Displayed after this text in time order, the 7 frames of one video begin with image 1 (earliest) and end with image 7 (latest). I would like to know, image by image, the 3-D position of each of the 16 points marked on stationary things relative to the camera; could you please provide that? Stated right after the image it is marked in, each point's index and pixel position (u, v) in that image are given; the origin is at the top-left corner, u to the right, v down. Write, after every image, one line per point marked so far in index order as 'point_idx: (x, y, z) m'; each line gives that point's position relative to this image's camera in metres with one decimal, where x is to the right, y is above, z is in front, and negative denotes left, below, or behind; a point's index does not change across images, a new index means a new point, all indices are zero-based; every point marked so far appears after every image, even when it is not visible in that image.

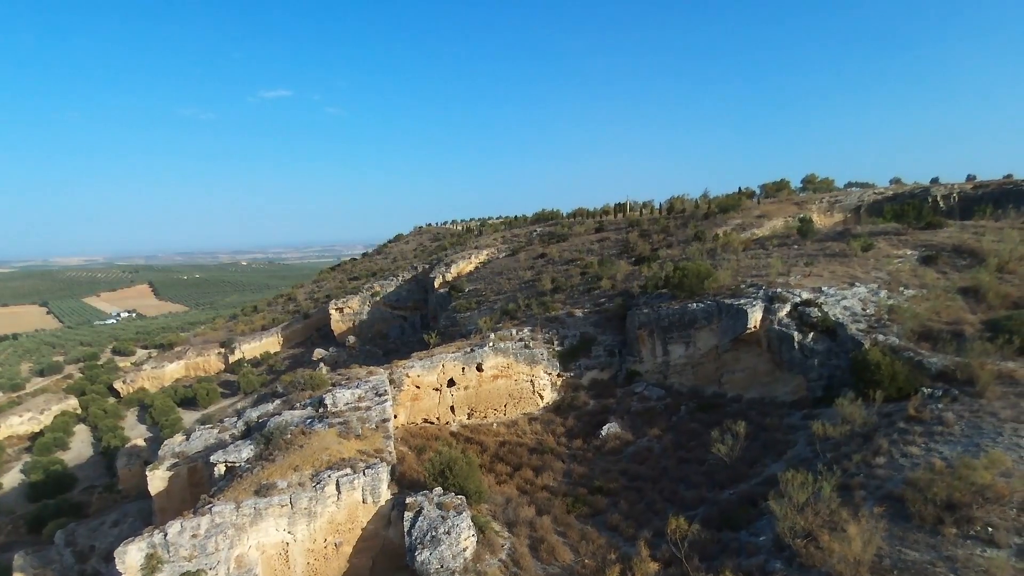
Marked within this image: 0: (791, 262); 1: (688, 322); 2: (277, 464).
0: (+8.4, +0.8, +16.5) m
1: (+4.5, -0.9, +14.1) m
2: (-3.4, -2.5, +7.9) m
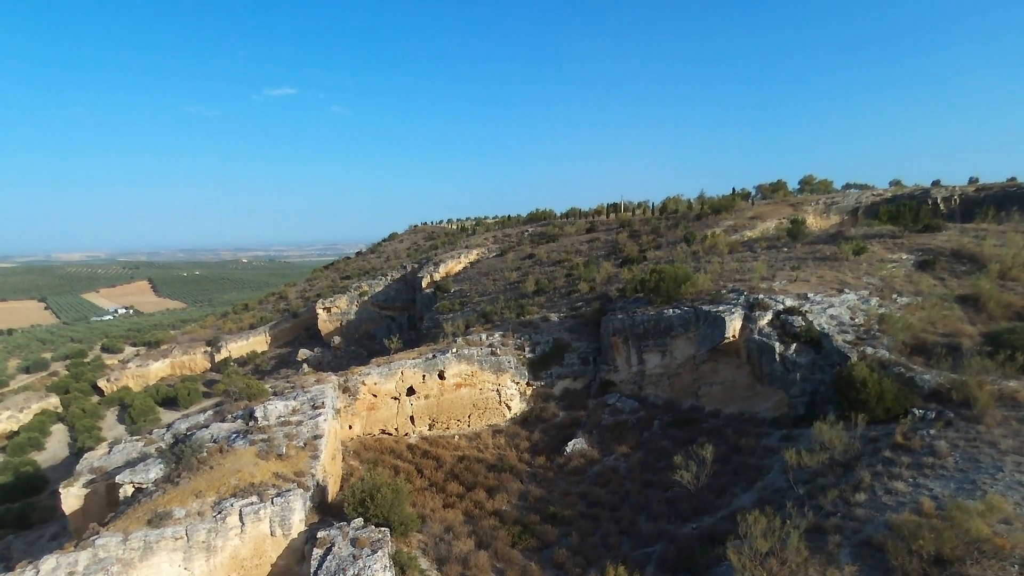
0: (+7.5, +0.6, +15.5) m
1: (+3.6, -1.0, +13.1) m
2: (-4.3, -2.6, +7.0) m
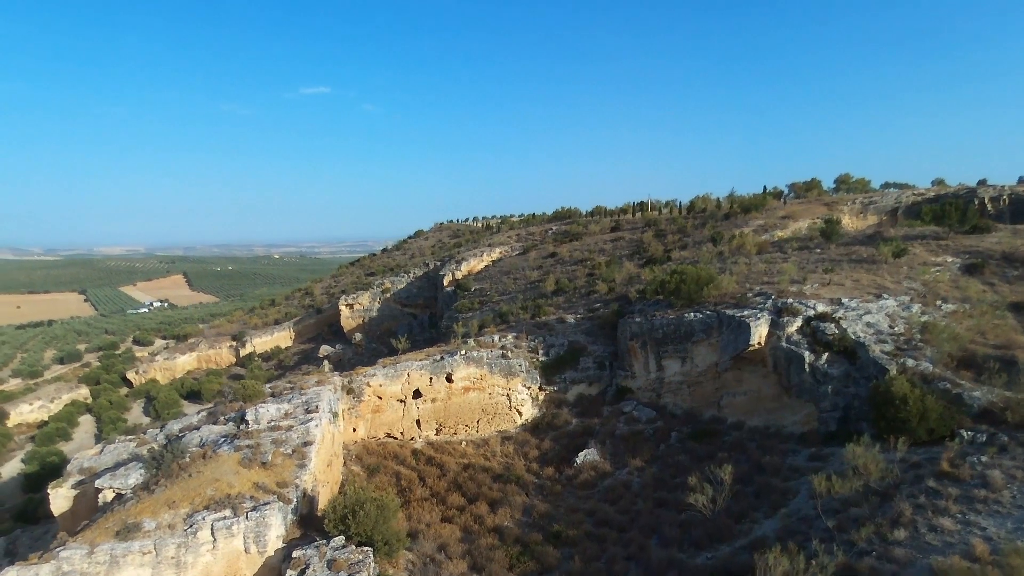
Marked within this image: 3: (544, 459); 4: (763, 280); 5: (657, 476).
0: (+7.9, +0.5, +14.5) m
1: (+3.9, -1.1, +12.3) m
2: (-4.4, -2.6, +6.6) m
3: (+0.7, -3.7, +11.9) m
4: (+6.4, +0.2, +13.7) m
5: (+2.7, -3.5, +10.1) m
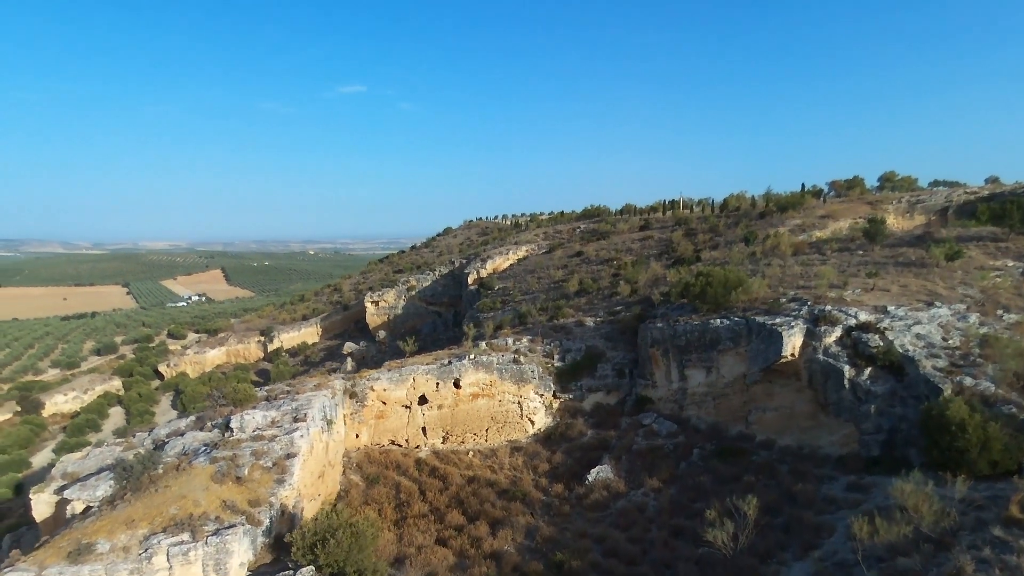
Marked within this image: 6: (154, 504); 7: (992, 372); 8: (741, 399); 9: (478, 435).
0: (+8.3, +0.4, +13.3) m
1: (+4.1, -1.1, +11.3) m
2: (-4.5, -2.6, +6.1) m
3: (+0.9, -3.8, +11.1) m
4: (+6.7, +0.1, +12.6) m
5: (+2.7, -3.6, +9.2) m
6: (-4.1, -2.5, +6.2) m
7: (+7.5, -1.3, +8.5) m
8: (+4.6, -2.3, +11.0) m
9: (-0.8, -3.4, +12.6) m
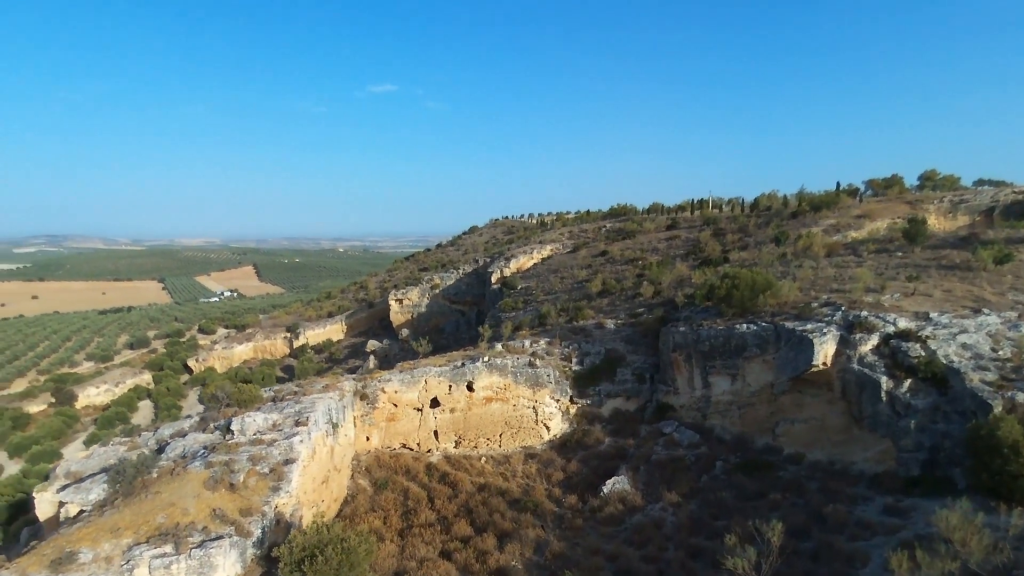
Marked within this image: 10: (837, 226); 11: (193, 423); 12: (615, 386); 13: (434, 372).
0: (+8.6, +0.3, +12.5) m
1: (+4.4, -1.2, +10.7) m
2: (-4.5, -2.5, +5.8) m
3: (+1.1, -3.8, +10.6) m
4: (+7.0, 0.0, +11.9) m
5: (+2.9, -3.6, +8.6) m
6: (-4.1, -2.5, +6.0) m
7: (+7.7, -1.4, +7.7) m
8: (+4.9, -2.3, +10.4) m
9: (-0.5, -3.4, +12.2) m
10: (+11.6, +2.2, +19.4) m
11: (-5.3, -2.3, +9.0) m
12: (+2.4, -2.3, +12.7) m
13: (-1.7, -1.8, +12.0) m
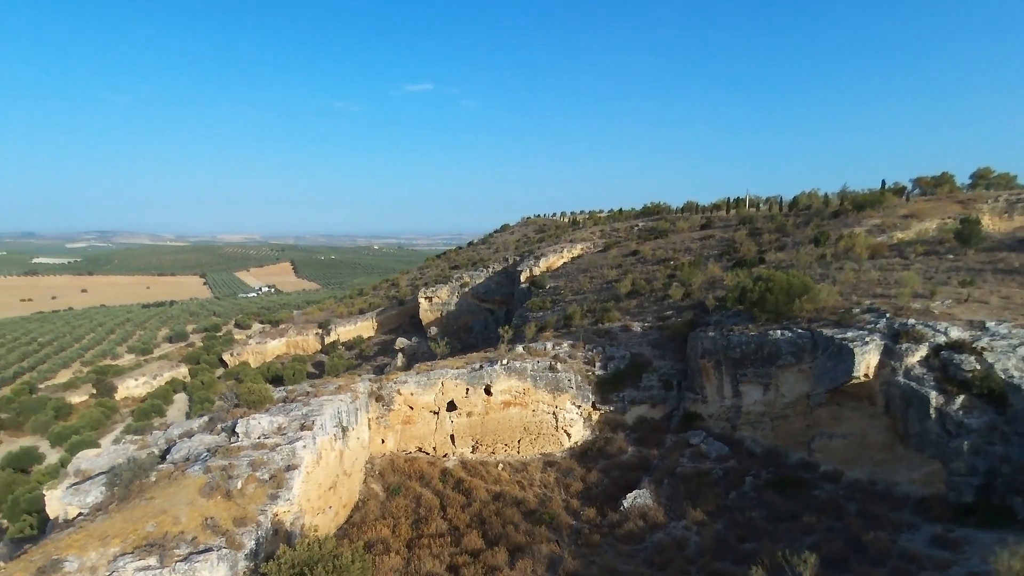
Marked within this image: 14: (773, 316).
0: (+9.1, +0.2, +11.5) m
1: (+4.7, -1.3, +10.0) m
2: (-4.4, -2.5, +5.7) m
3: (+1.4, -3.8, +10.1) m
4: (+7.4, -0.1, +11.0) m
5: (+3.1, -3.7, +8.0) m
6: (-4.0, -2.5, +5.8) m
7: (+7.8, -1.5, +6.8) m
8: (+5.2, -2.4, +9.6) m
9: (-0.1, -3.5, +11.8) m
10: (+12.5, +2.1, +18.2) m
11: (-5.1, -2.2, +8.9) m
12: (+2.8, -2.3, +12.1) m
13: (-1.3, -1.8, +11.6) m
14: (+5.2, -0.6, +10.8) m
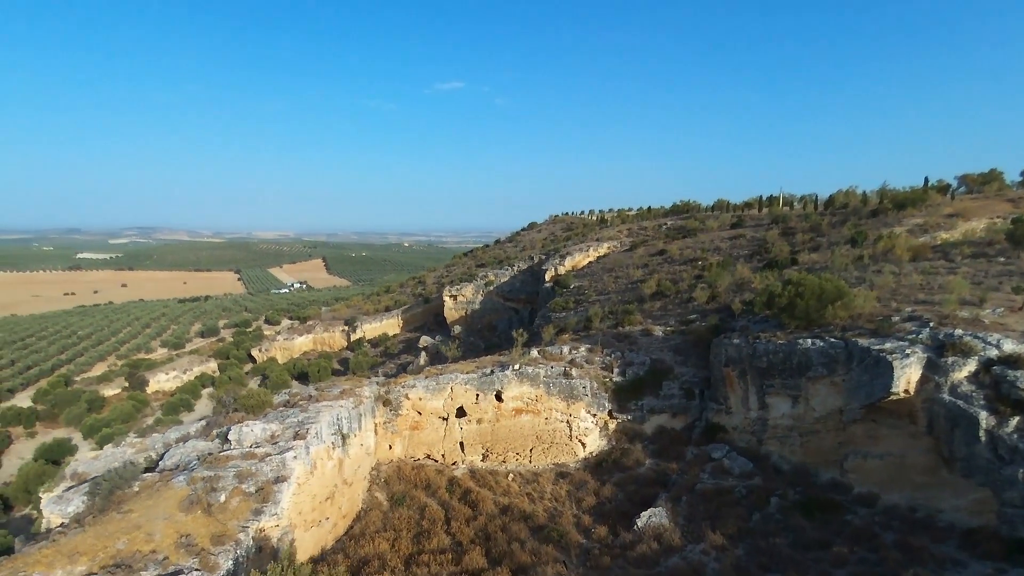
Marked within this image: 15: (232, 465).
0: (+9.3, +0.1, +10.5) m
1: (+4.8, -1.4, +9.2) m
2: (-4.5, -2.6, +5.4) m
3: (+1.6, -3.9, +9.5) m
4: (+7.6, -0.2, +10.1) m
5: (+3.1, -3.8, +7.3) m
6: (-4.1, -2.5, +5.5) m
7: (+7.8, -1.7, +5.9) m
8: (+5.3, -2.5, +8.9) m
9: (+0.2, -3.5, +11.3) m
10: (+13.0, +2.0, +17.0) m
11: (-5.0, -2.2, +8.7) m
12: (+3.1, -2.4, +11.4) m
13: (-1.1, -1.9, +11.2) m
14: (+5.4, -0.6, +10.1) m
15: (-3.5, -2.2, +6.8) m
